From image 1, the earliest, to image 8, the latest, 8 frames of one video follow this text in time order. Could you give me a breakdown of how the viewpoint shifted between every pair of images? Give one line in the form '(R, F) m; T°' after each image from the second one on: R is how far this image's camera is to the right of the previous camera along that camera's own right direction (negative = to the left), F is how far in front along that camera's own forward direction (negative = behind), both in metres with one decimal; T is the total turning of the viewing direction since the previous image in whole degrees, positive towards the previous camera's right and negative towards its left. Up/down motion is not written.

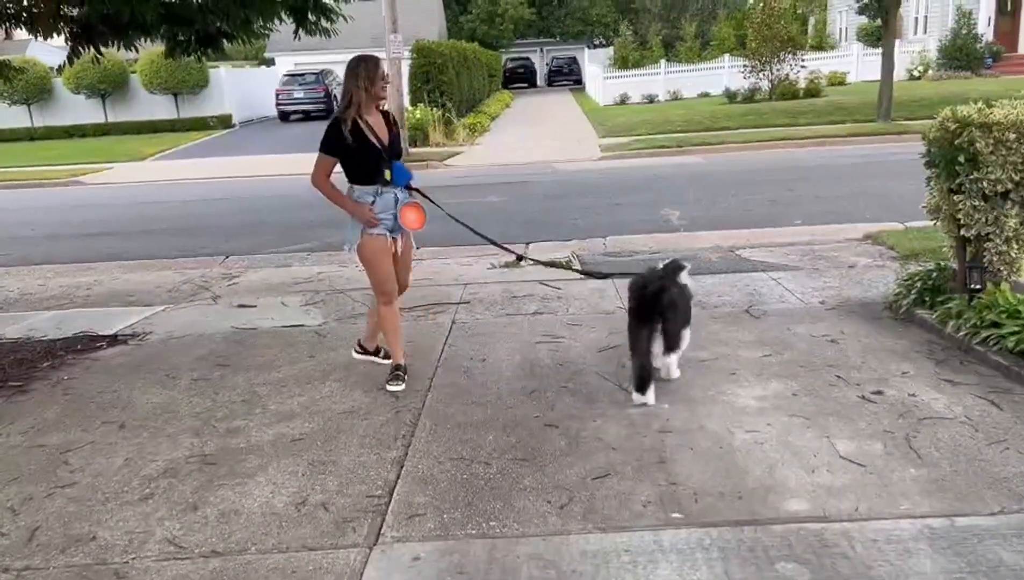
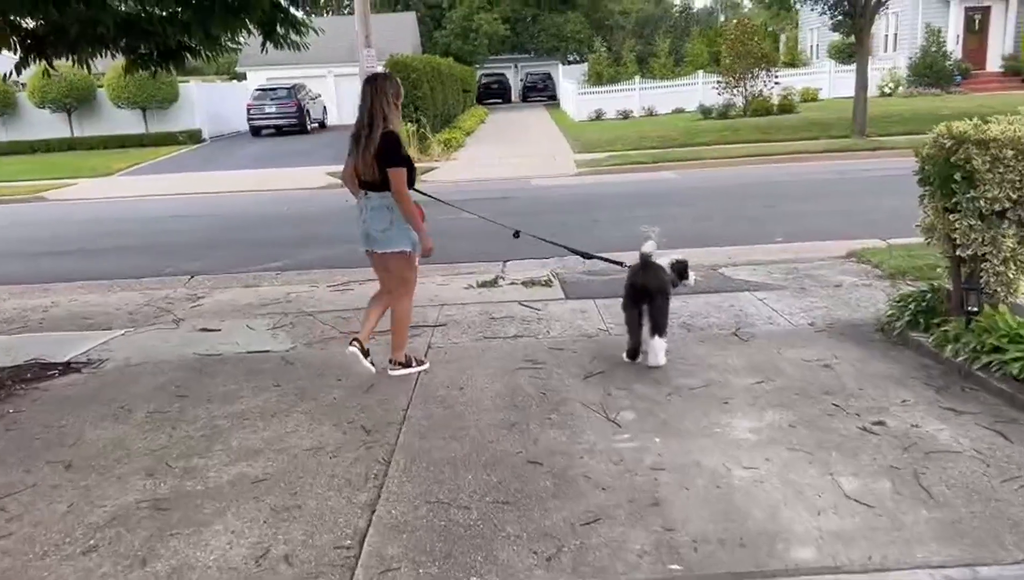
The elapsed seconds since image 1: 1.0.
(0.0, +0.3) m; +2°
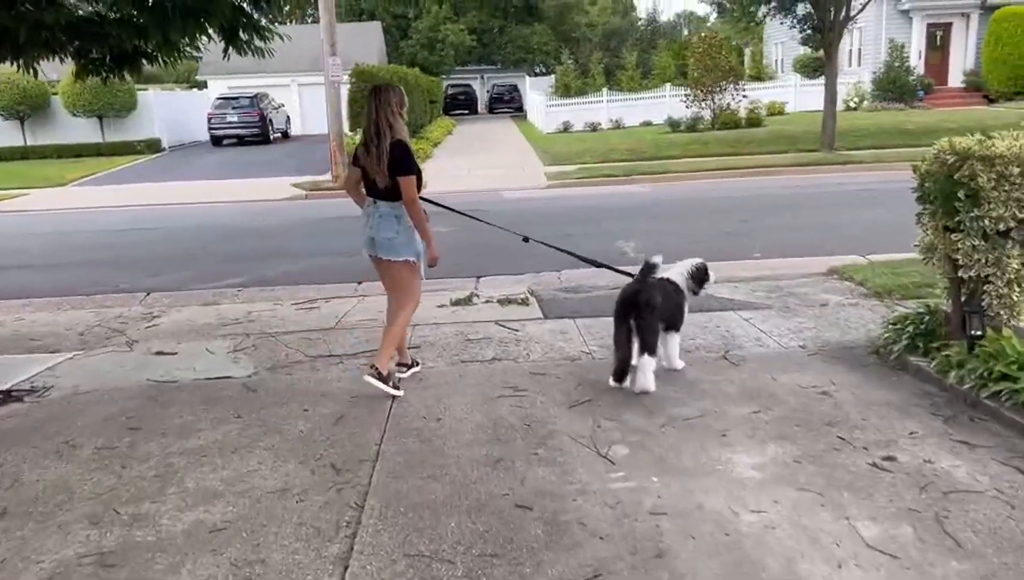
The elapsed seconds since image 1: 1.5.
(-0.1, +0.3) m; +2°
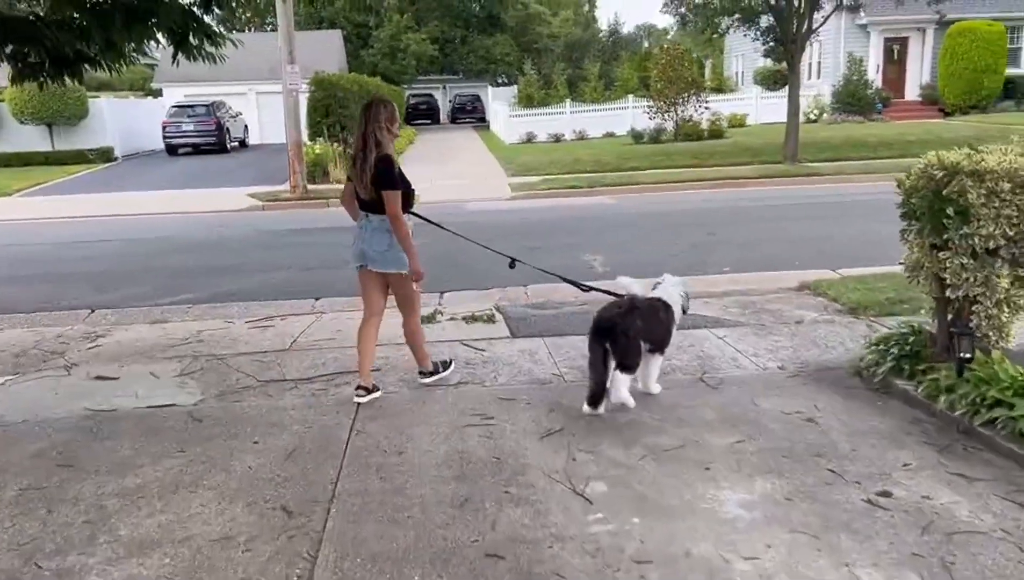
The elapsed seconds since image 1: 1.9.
(0.0, +0.3) m; +3°
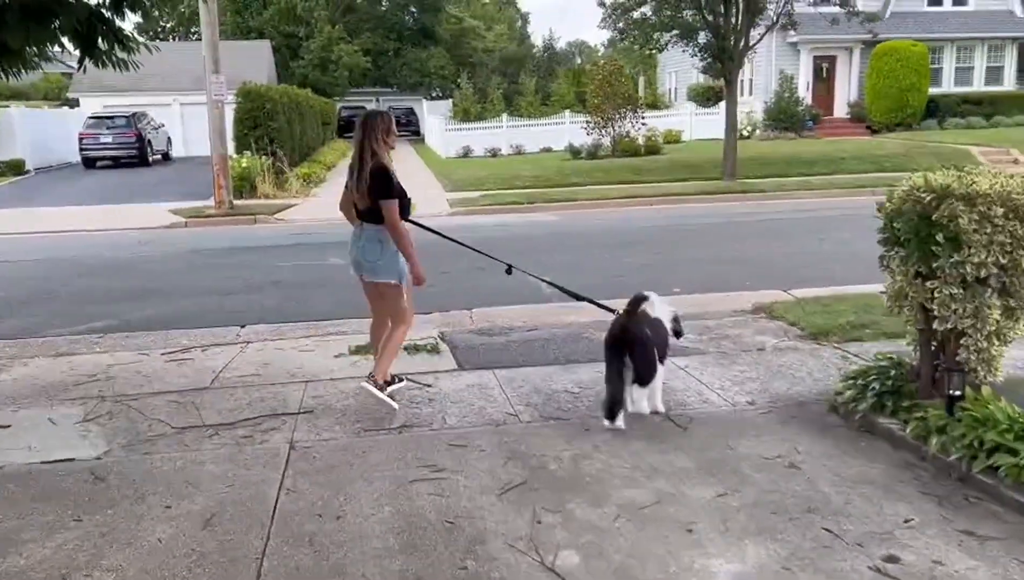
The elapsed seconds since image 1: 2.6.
(-0.1, +0.5) m; +4°
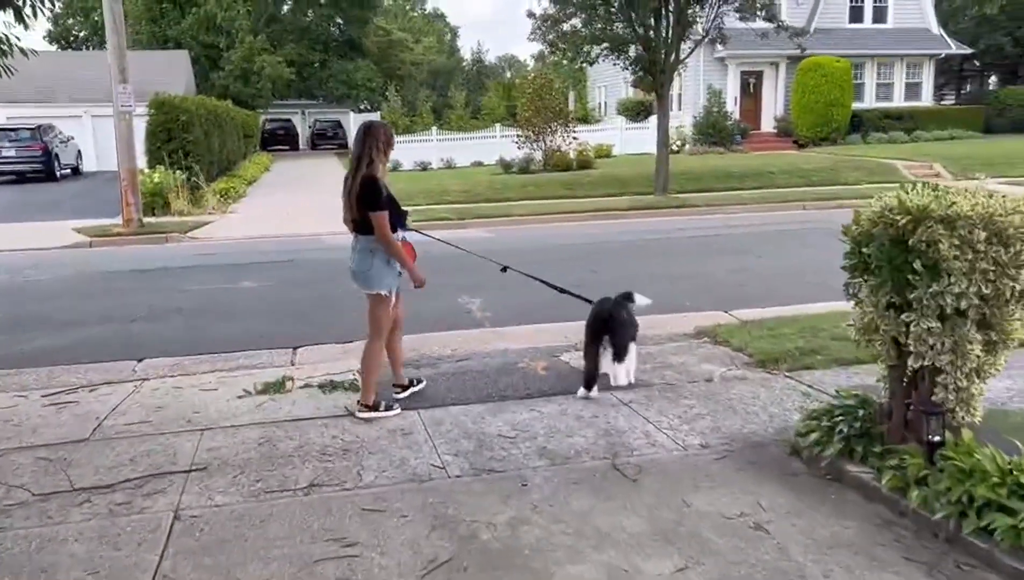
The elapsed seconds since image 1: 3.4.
(0.0, +0.5) m; +5°
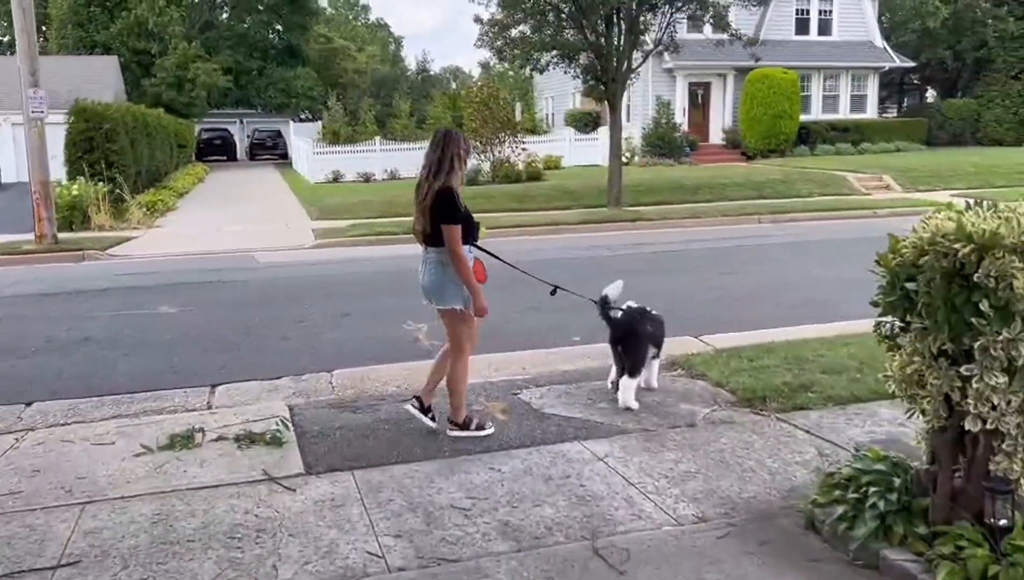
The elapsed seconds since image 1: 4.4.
(0.0, +0.8) m; +4°
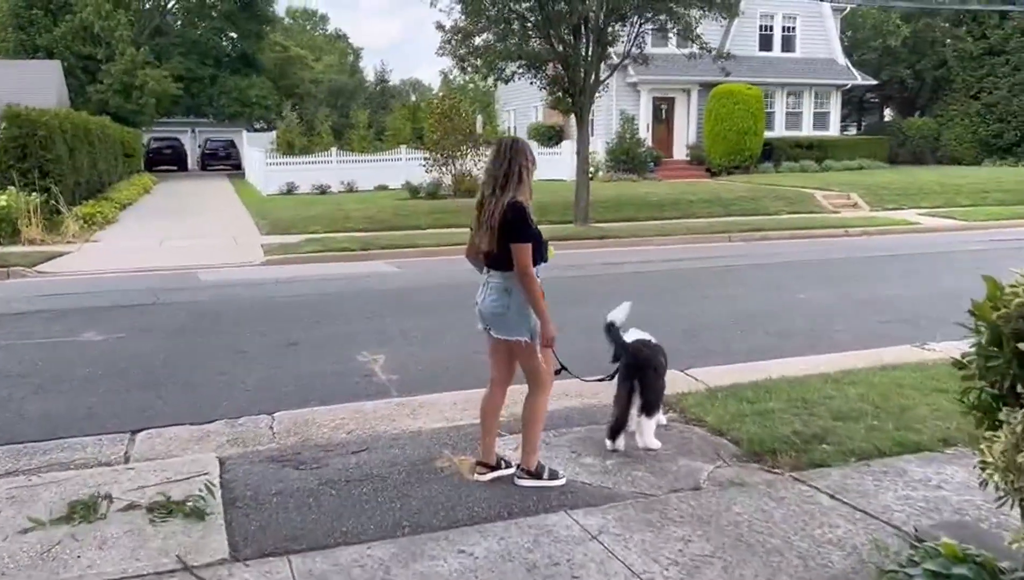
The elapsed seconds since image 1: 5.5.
(-0.1, +0.8) m; +3°
